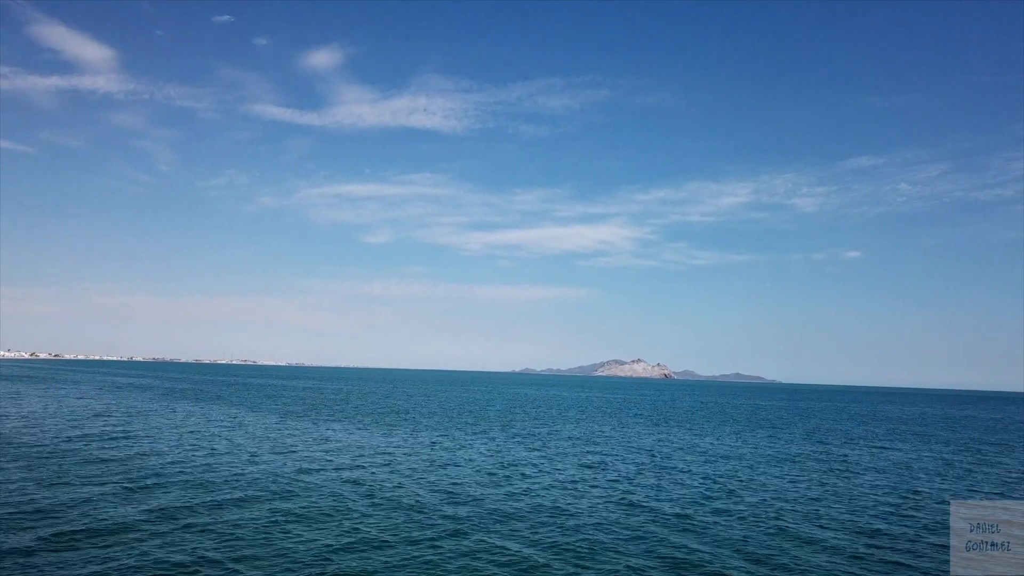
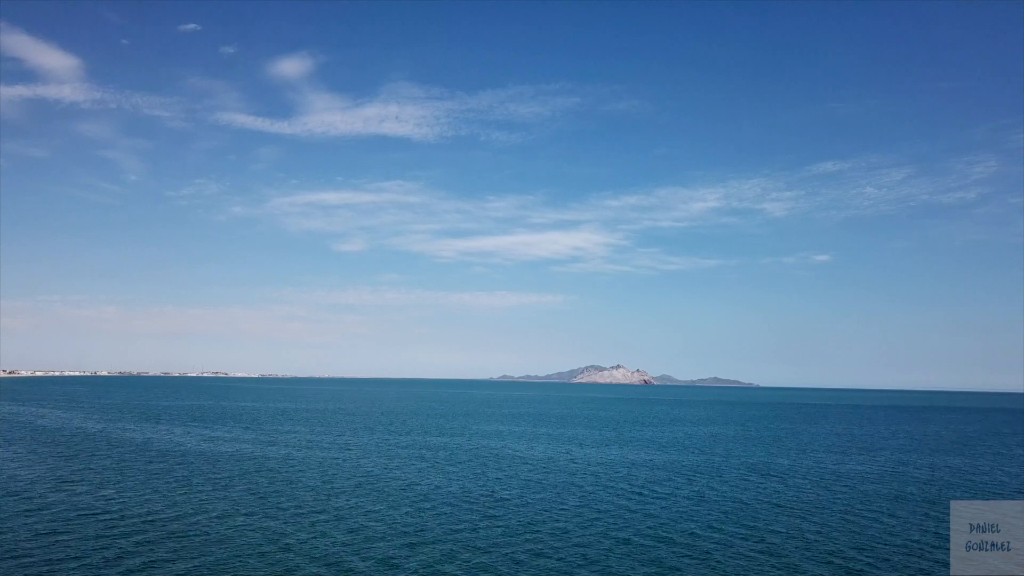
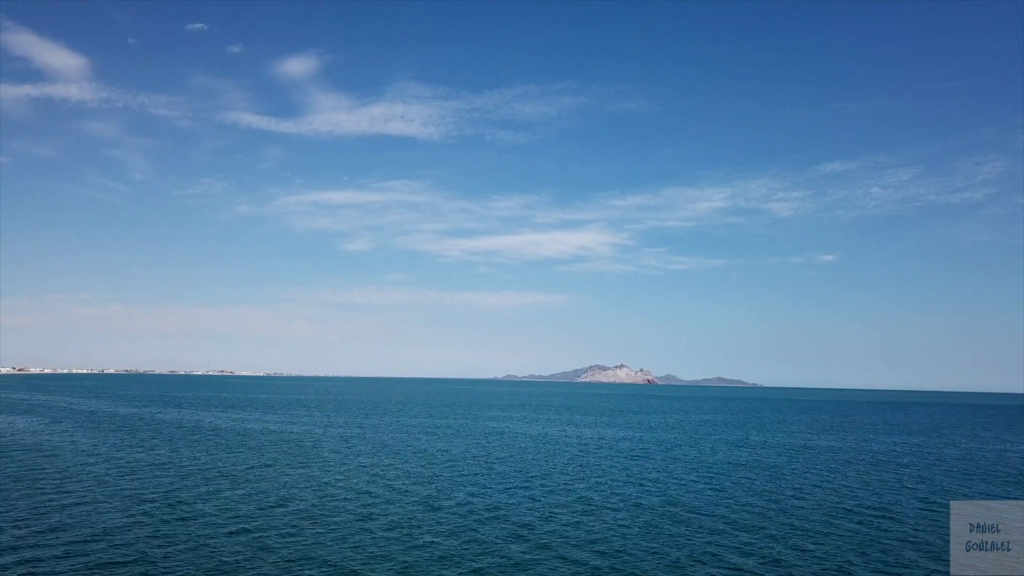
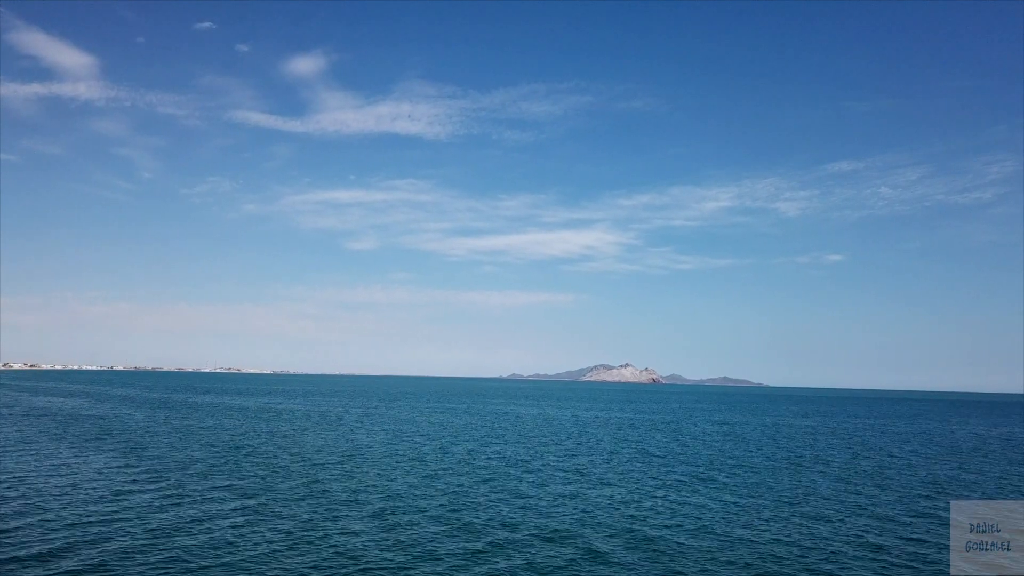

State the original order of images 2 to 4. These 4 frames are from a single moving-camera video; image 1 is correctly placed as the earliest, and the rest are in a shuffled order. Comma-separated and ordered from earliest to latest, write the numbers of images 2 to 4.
4, 3, 2
